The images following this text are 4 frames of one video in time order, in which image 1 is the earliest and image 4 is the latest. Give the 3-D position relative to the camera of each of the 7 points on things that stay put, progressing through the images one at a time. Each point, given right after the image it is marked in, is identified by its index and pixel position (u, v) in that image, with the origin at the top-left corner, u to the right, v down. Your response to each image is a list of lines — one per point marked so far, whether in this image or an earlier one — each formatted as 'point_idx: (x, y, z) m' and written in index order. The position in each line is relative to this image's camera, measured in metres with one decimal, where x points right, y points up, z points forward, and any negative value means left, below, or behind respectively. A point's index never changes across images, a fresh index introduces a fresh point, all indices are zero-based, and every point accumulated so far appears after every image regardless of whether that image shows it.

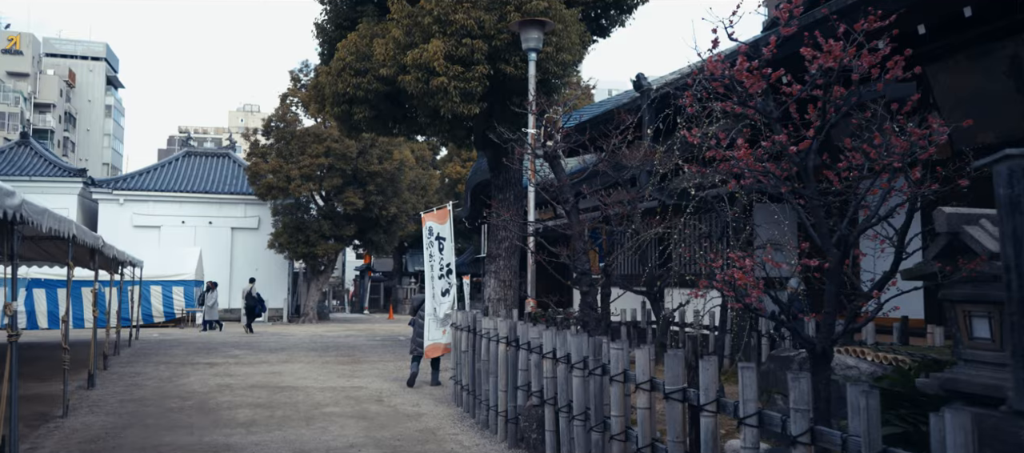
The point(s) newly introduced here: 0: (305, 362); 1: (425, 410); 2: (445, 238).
0: (-3.8, -2.5, +14.4) m
1: (-1.0, -2.1, +9.0) m
2: (-0.9, -0.2, +10.1) m
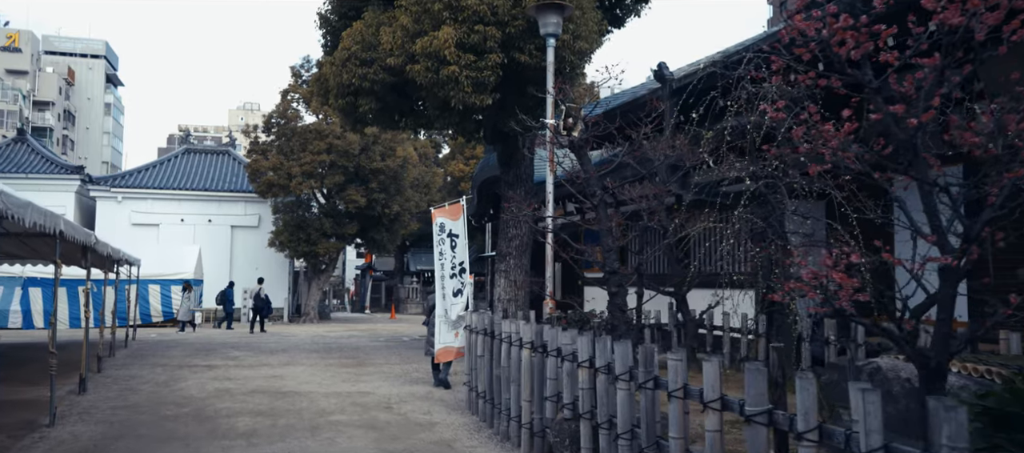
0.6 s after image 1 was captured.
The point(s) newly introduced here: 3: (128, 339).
0: (-3.6, -2.4, +13.9) m
1: (-0.8, -2.1, +8.4) m
2: (-0.7, -0.1, +9.5) m
3: (-9.5, -2.8, +19.5) m
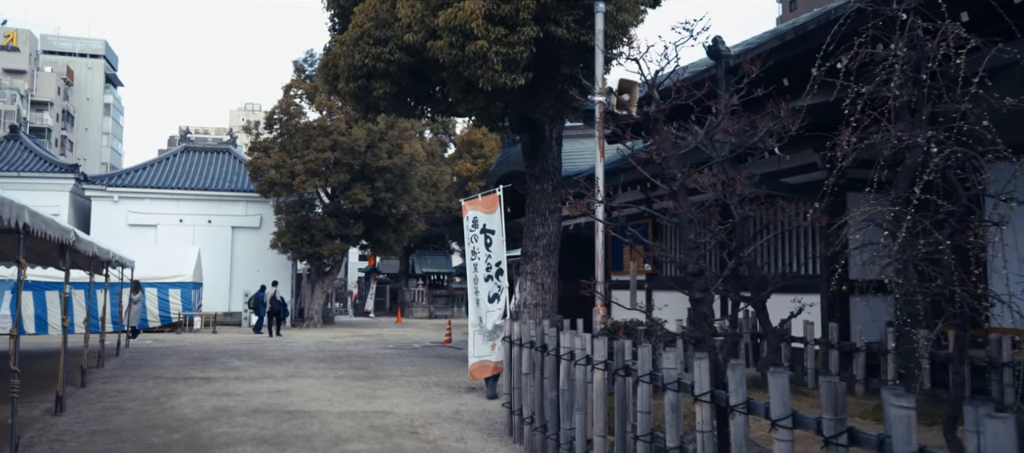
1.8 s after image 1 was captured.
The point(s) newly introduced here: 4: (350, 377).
0: (-3.1, -2.4, +12.5) m
1: (-0.3, -2.0, +7.1) m
2: (-0.2, 0.0, +8.2) m
3: (-9.1, -2.8, +18.2) m
4: (-2.6, -2.4, +12.6) m
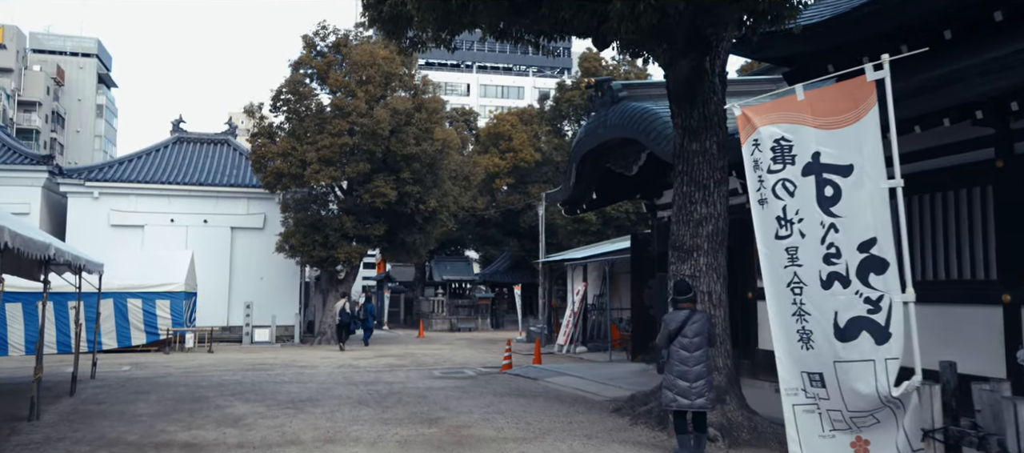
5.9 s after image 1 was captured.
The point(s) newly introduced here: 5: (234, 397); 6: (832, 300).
0: (-1.4, -2.2, +7.8) m
1: (+1.4, -1.7, +2.3) m
2: (+1.5, +0.3, +3.5) m
3: (-7.4, -2.6, +13.5) m
4: (-0.9, -2.2, +7.8) m
5: (-4.2, -2.5, +11.7) m
6: (+1.4, -0.3, +3.3) m
